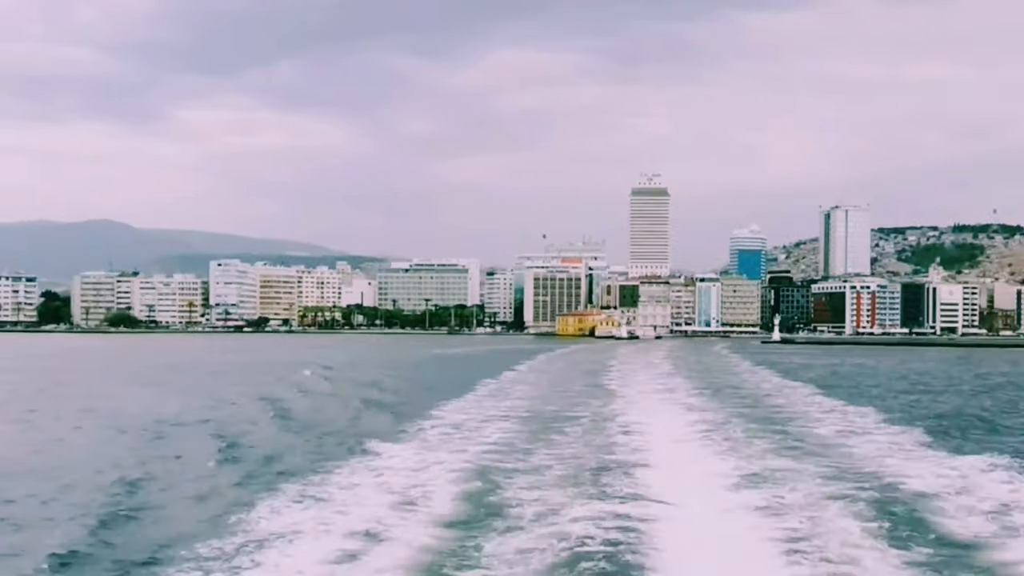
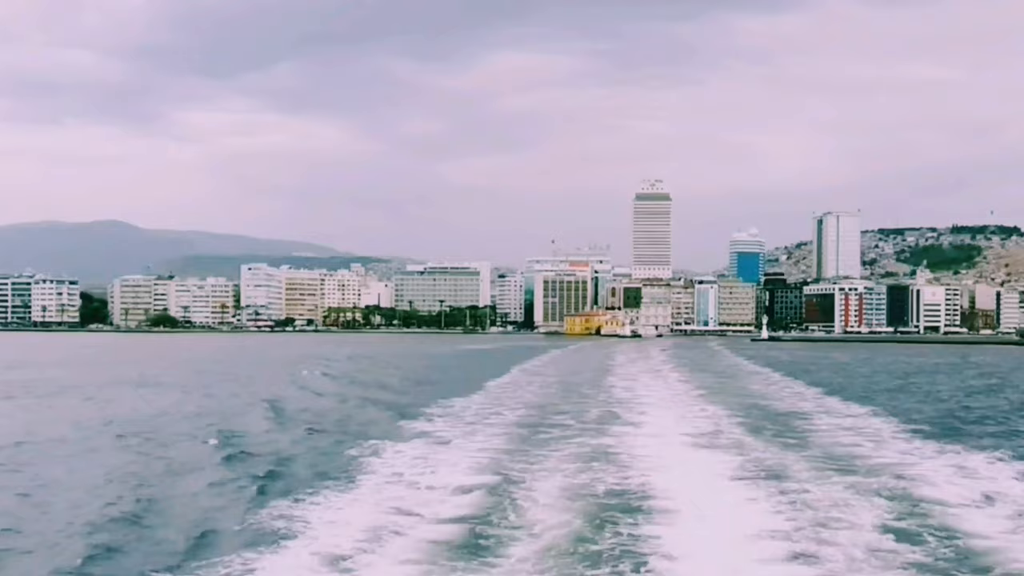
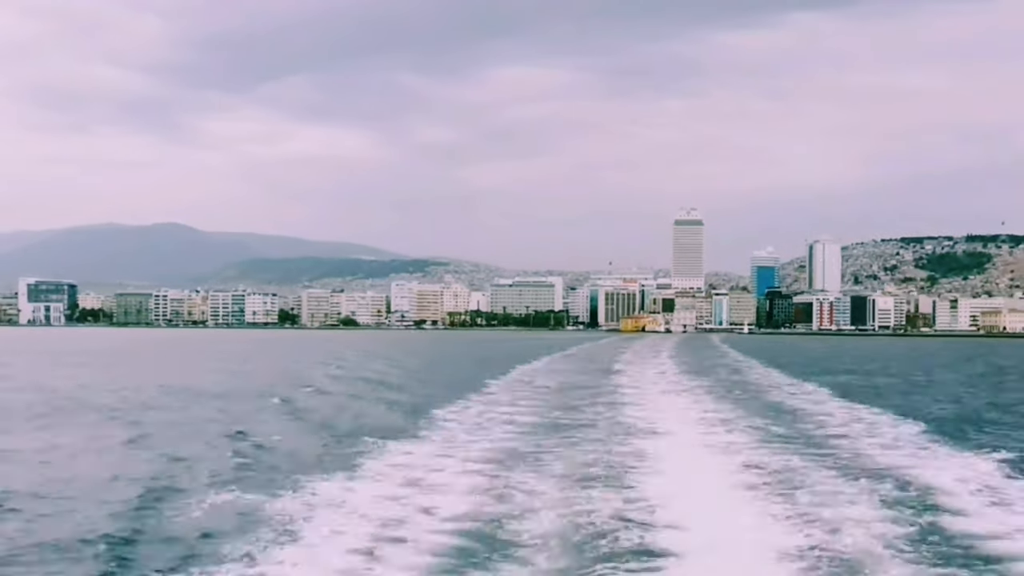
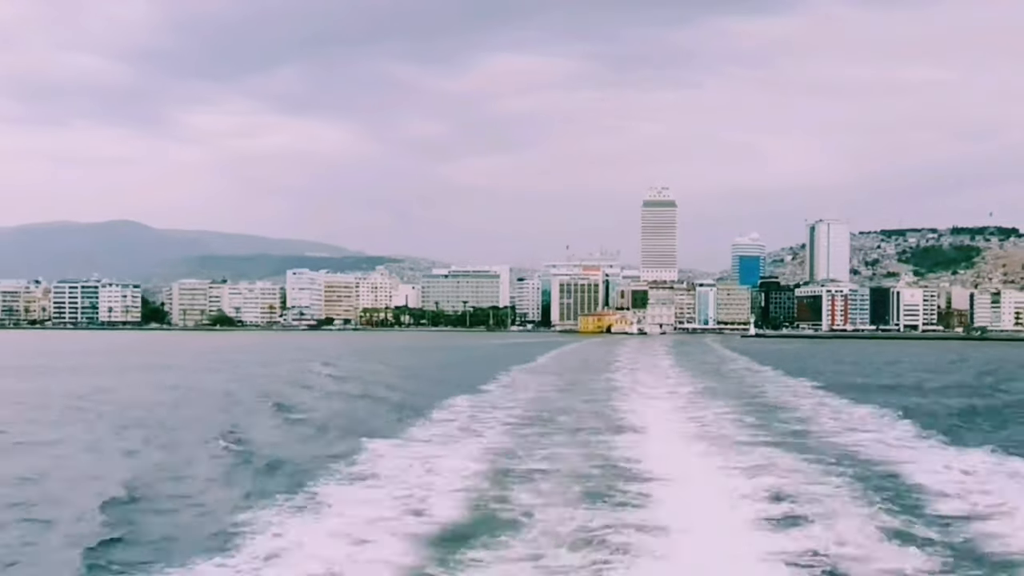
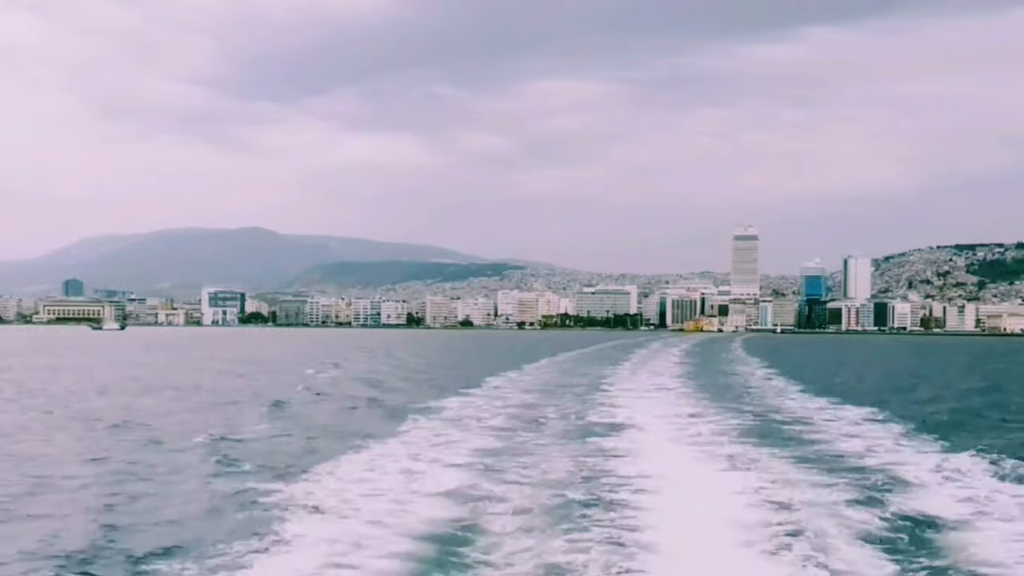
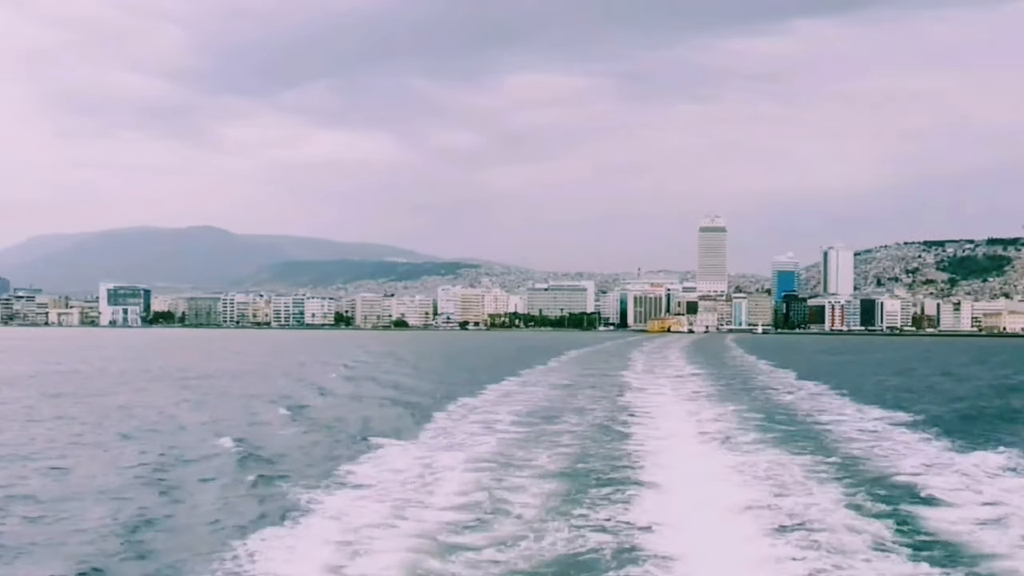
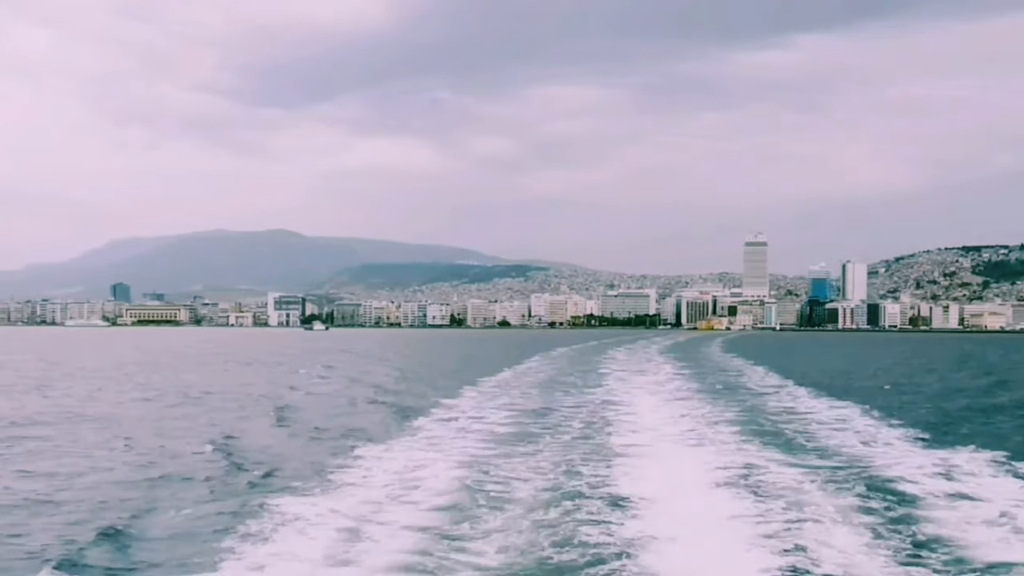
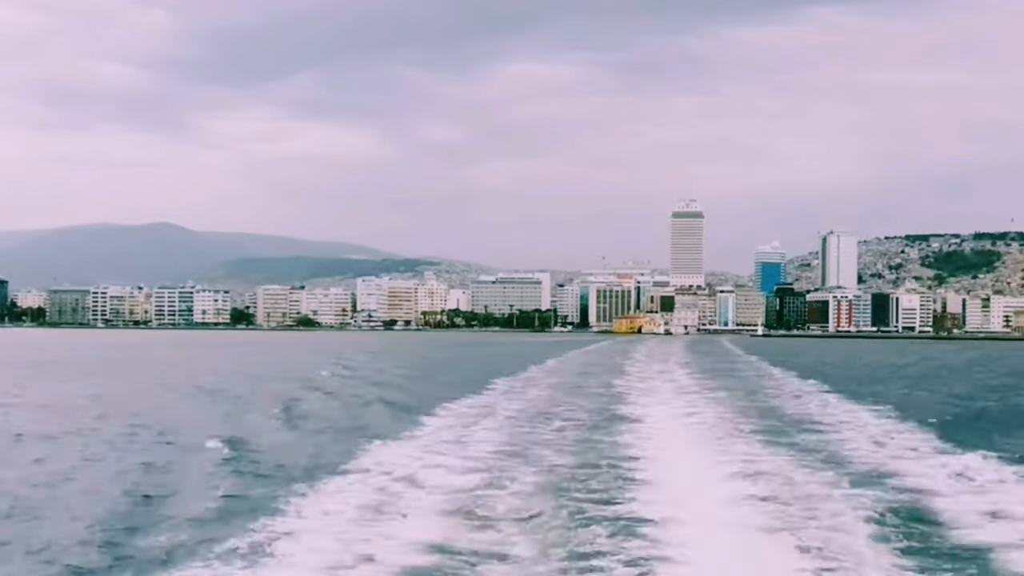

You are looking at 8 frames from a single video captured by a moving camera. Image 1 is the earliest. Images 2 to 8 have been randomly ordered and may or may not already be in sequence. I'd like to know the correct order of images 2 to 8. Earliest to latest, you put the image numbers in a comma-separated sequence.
2, 4, 8, 3, 6, 5, 7
